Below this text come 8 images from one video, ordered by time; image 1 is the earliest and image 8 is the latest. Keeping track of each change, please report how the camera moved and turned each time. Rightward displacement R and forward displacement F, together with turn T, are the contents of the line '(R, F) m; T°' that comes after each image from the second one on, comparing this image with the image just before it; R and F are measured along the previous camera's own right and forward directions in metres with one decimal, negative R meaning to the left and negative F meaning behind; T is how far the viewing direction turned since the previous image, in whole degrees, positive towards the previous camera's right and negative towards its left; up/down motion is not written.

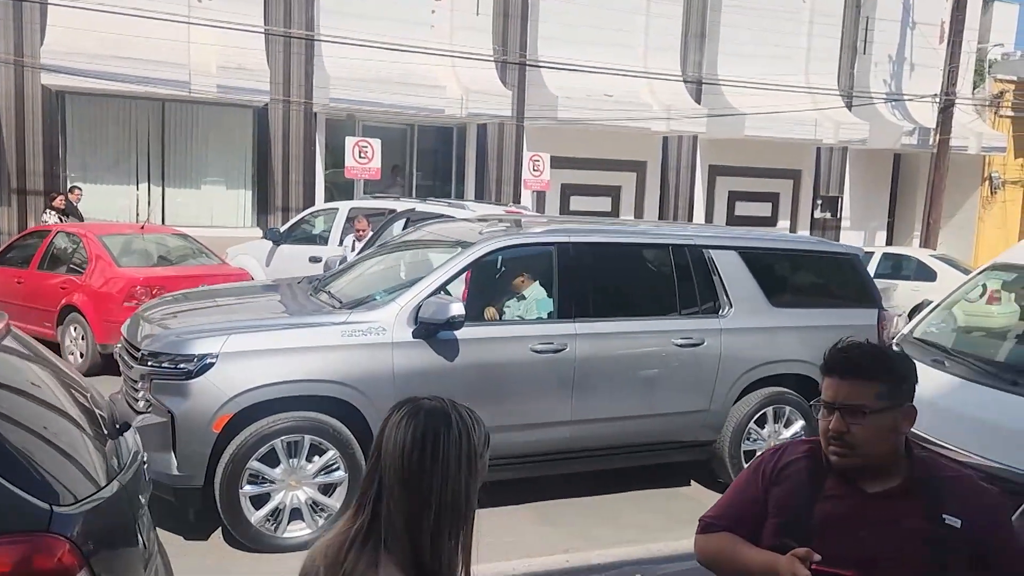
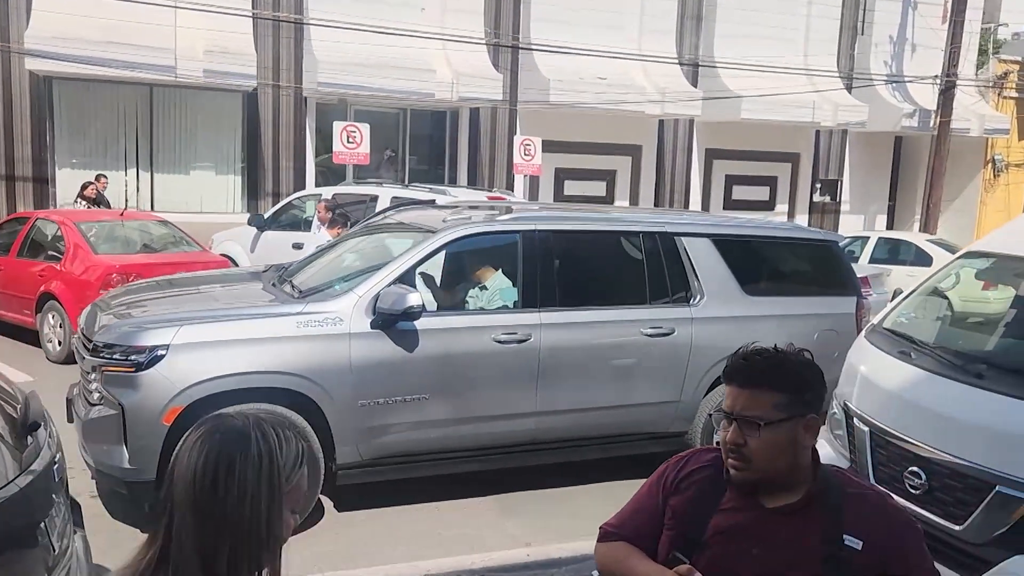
(+0.3, +0.1) m; -1°
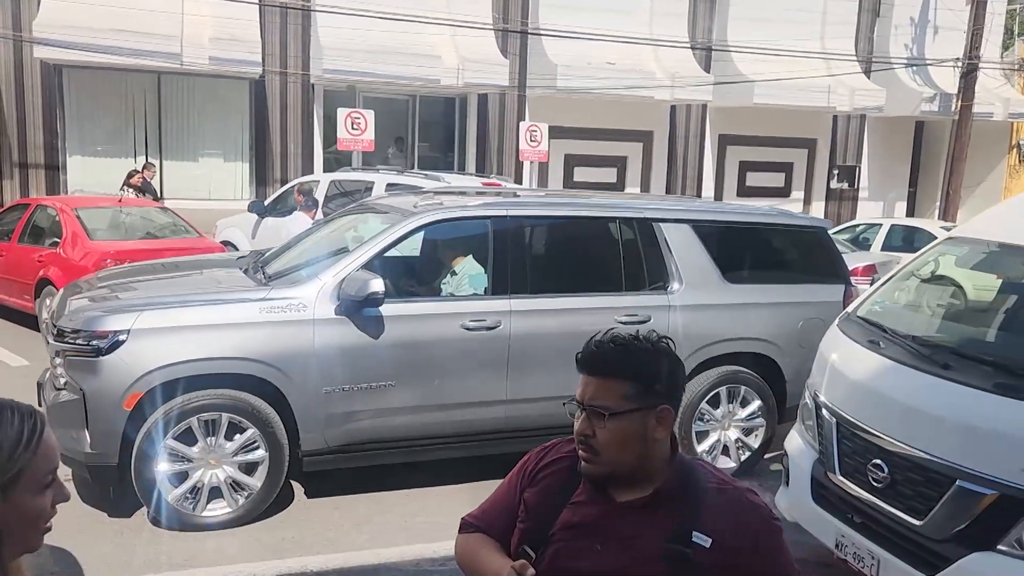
(+0.3, +0.1) m; -2°
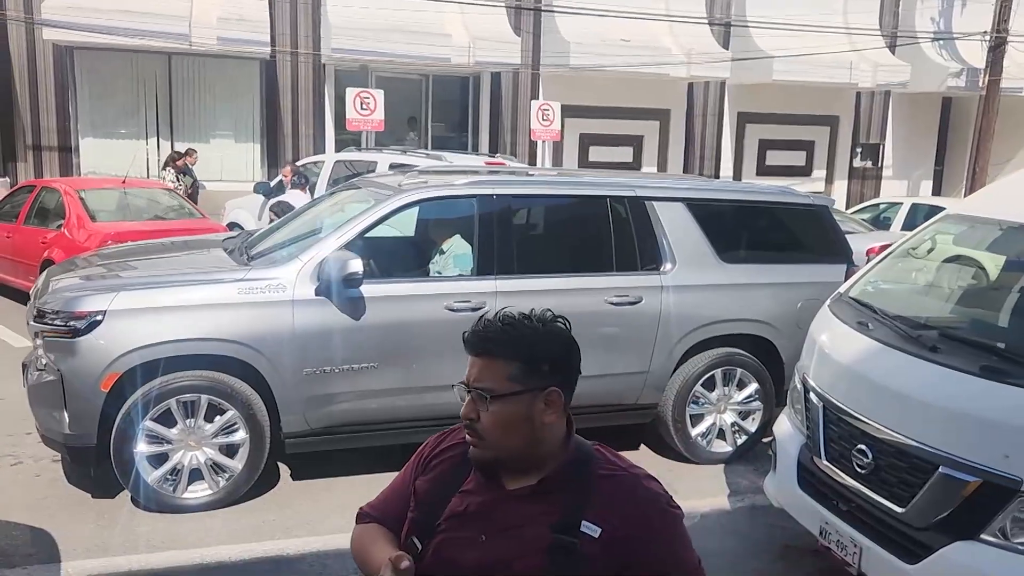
(+0.2, +0.1) m; -2°
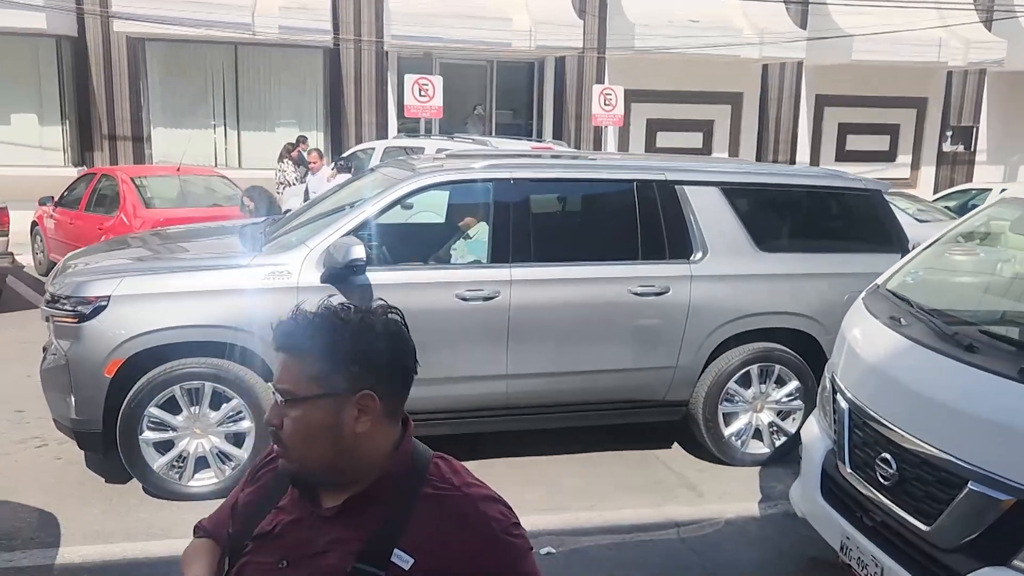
(+0.4, +0.2) m; -6°
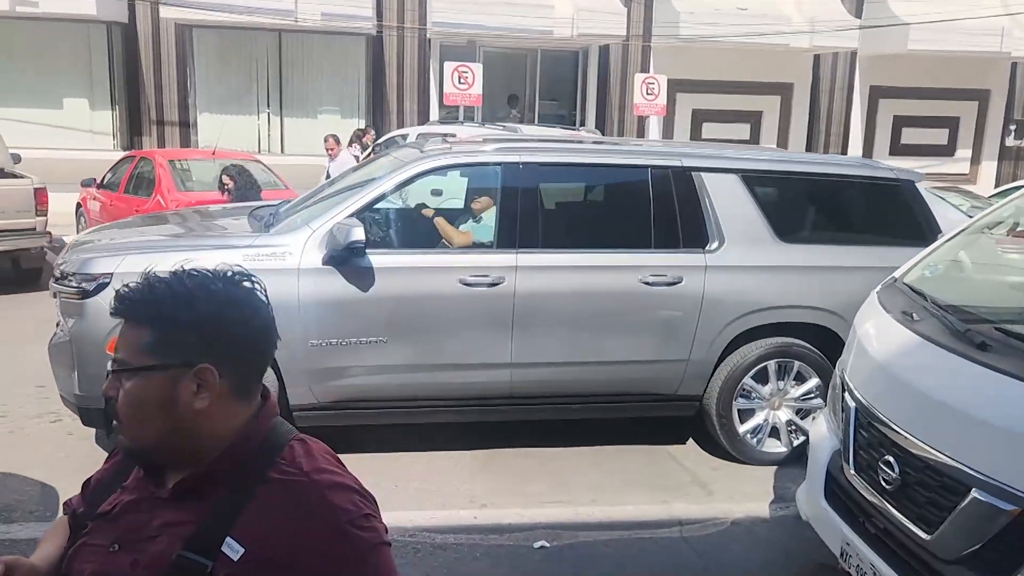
(+0.3, +0.1) m; -4°
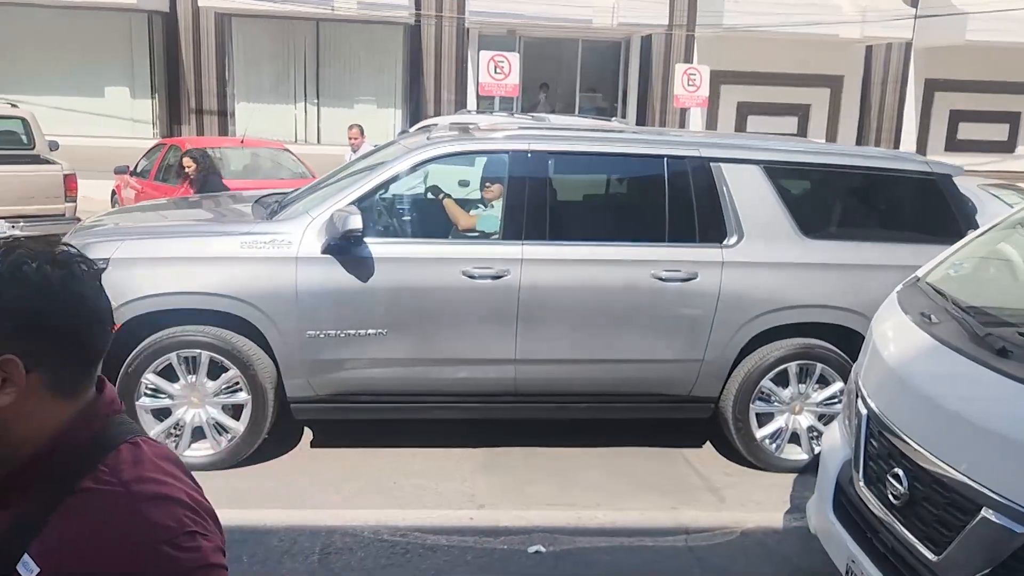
(+0.2, +0.2) m; -3°
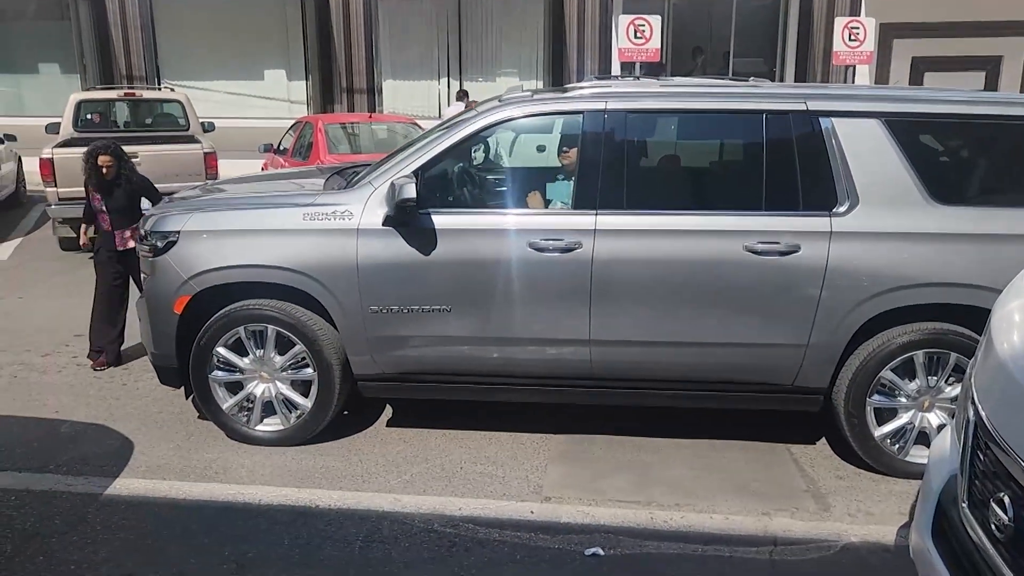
(+0.5, +0.4) m; -12°
